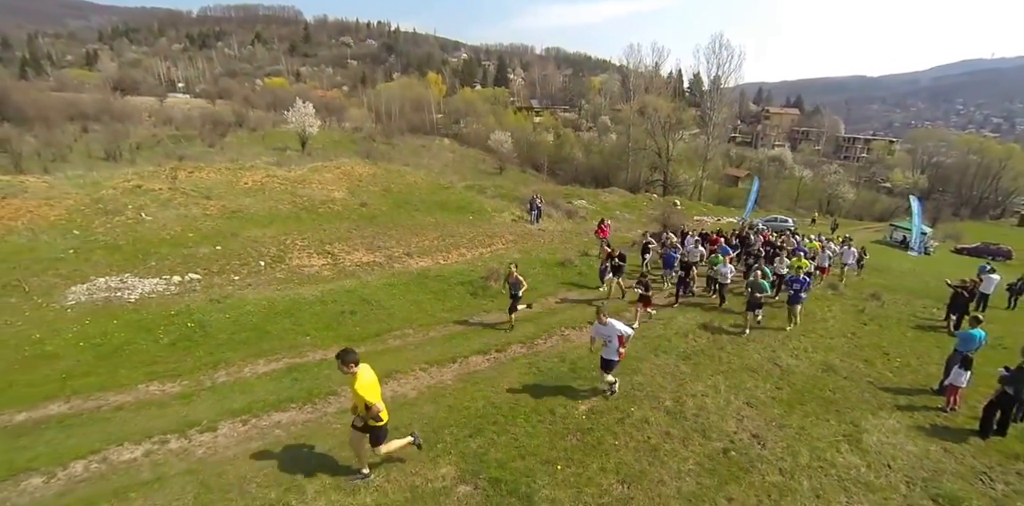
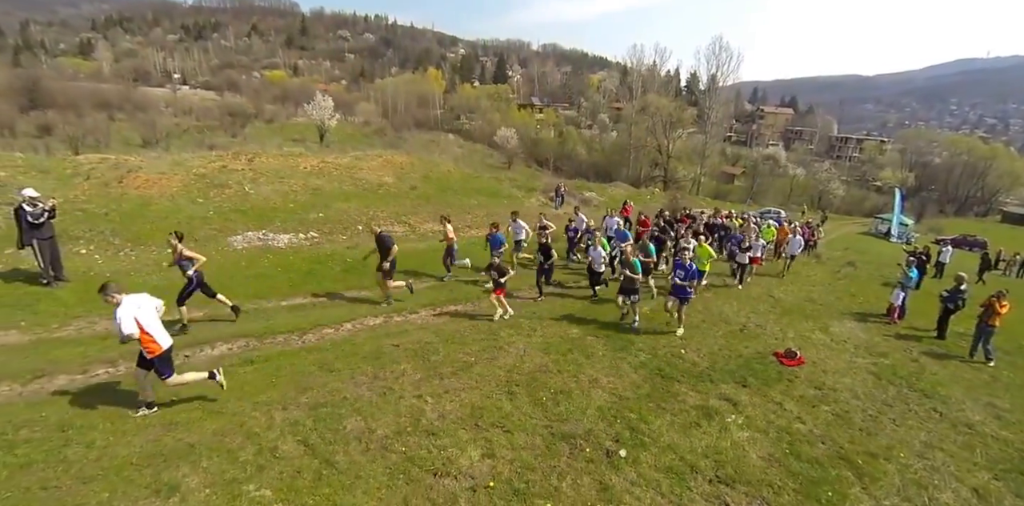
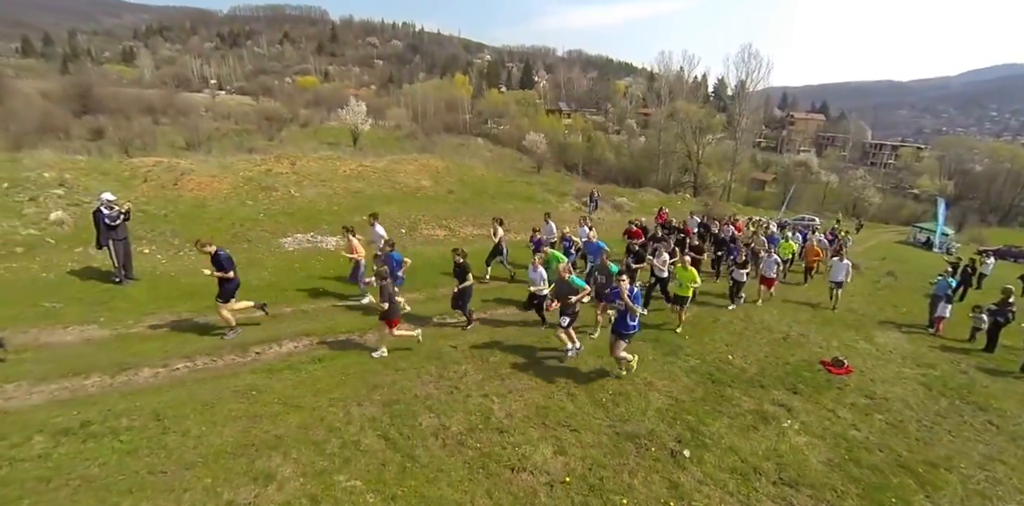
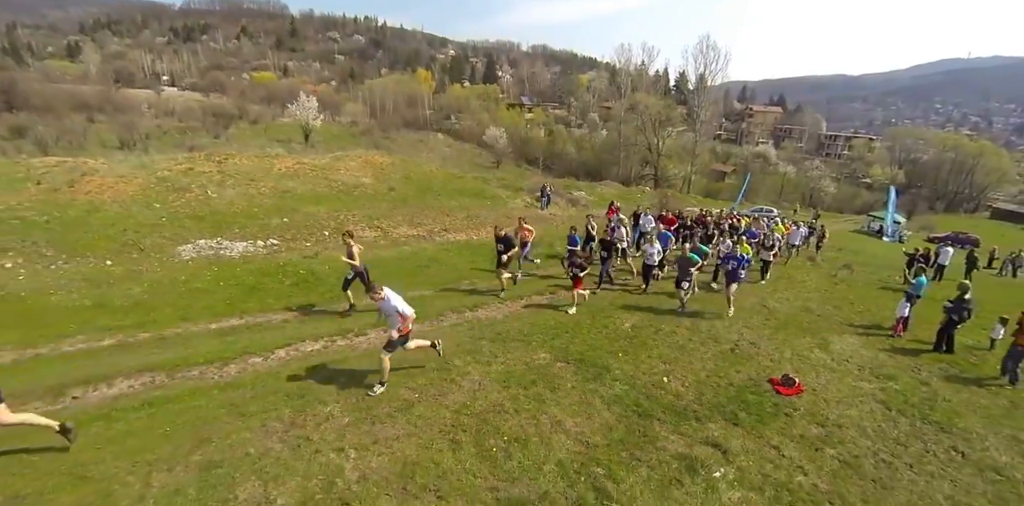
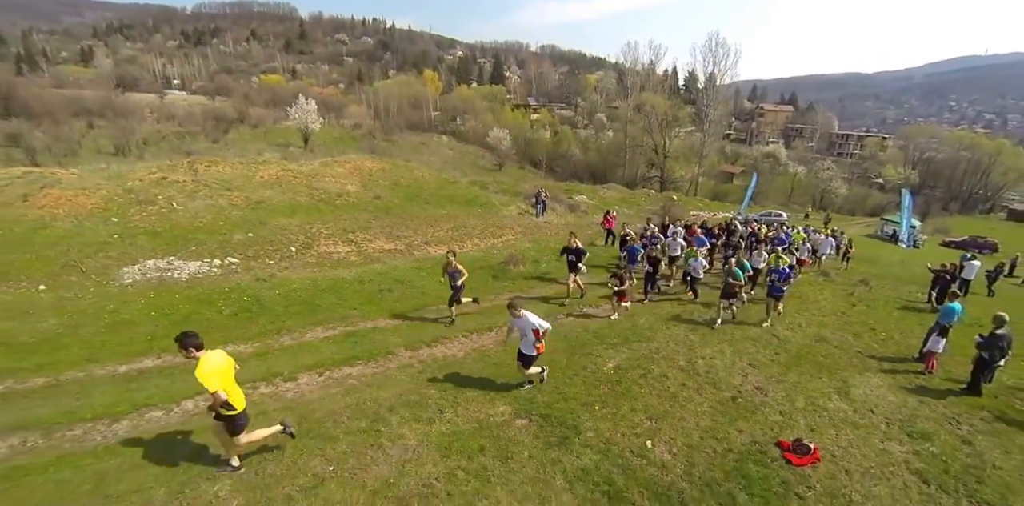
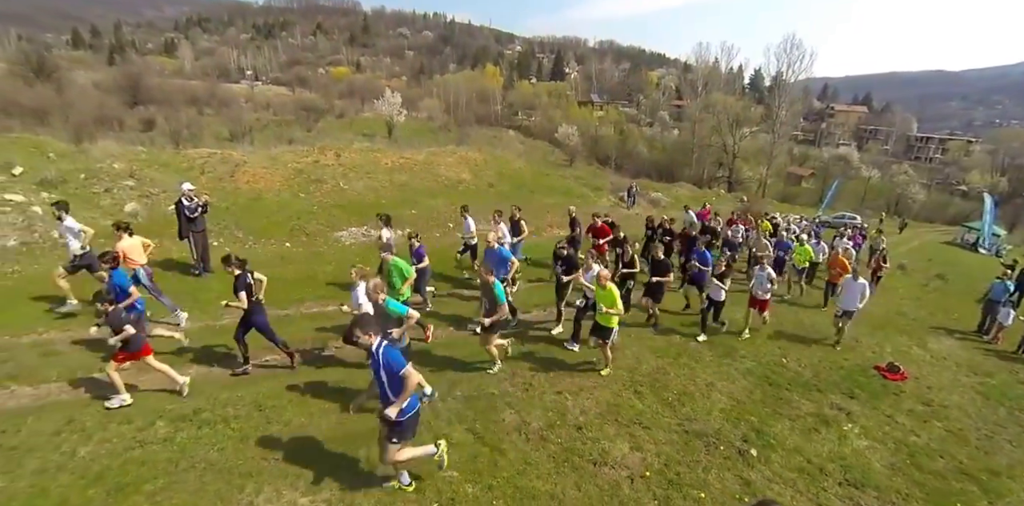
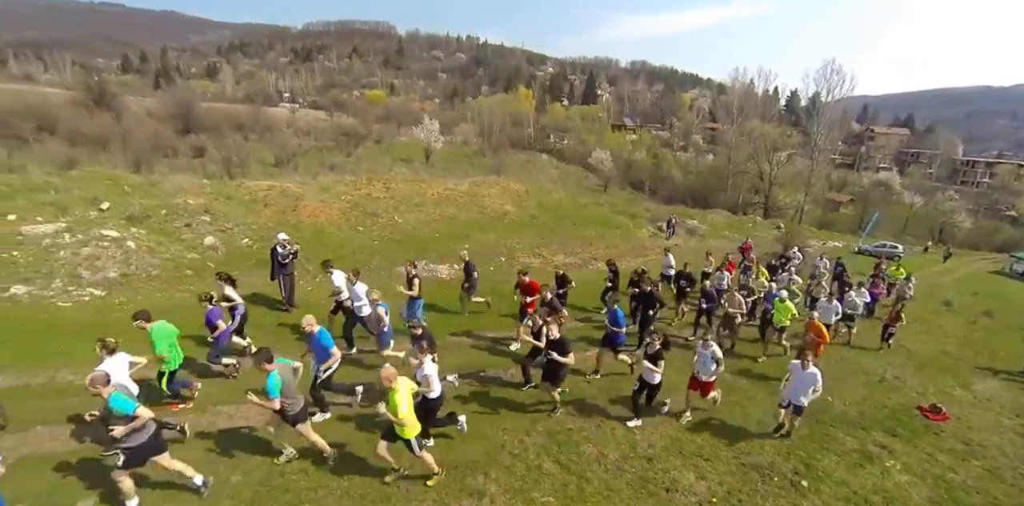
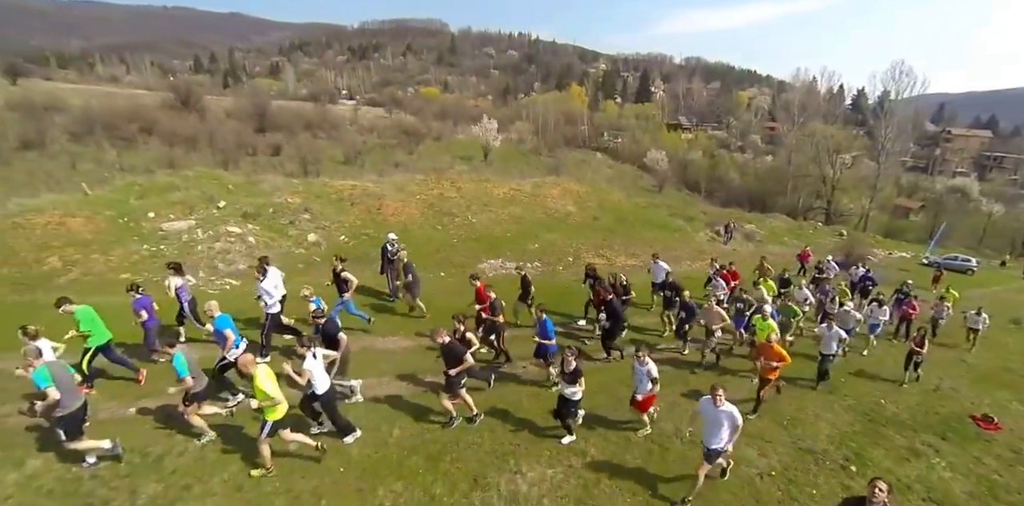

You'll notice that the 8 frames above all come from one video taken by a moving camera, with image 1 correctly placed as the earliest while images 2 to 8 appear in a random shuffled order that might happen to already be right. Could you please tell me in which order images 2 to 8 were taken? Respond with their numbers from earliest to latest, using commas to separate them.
5, 4, 2, 3, 6, 7, 8
